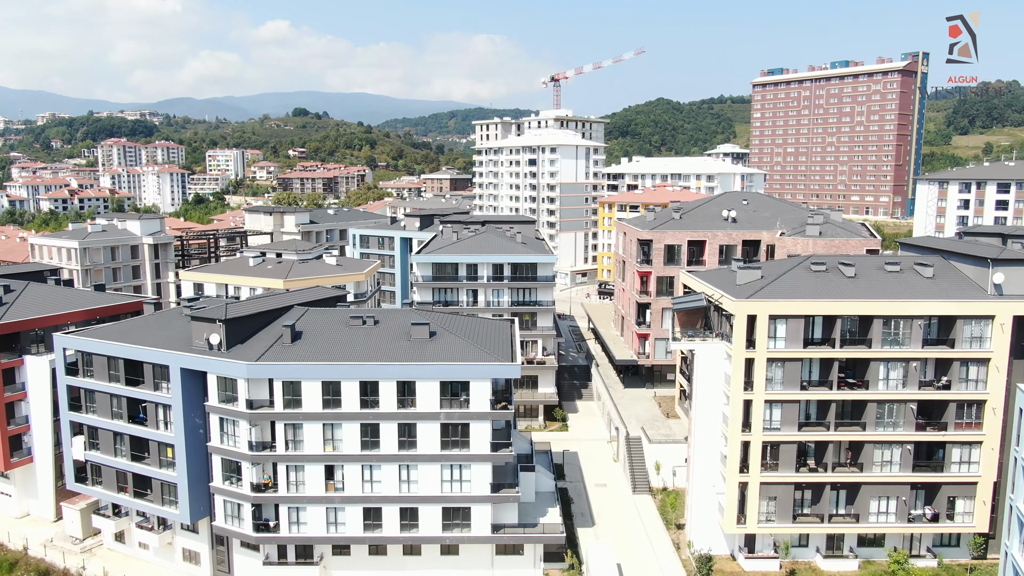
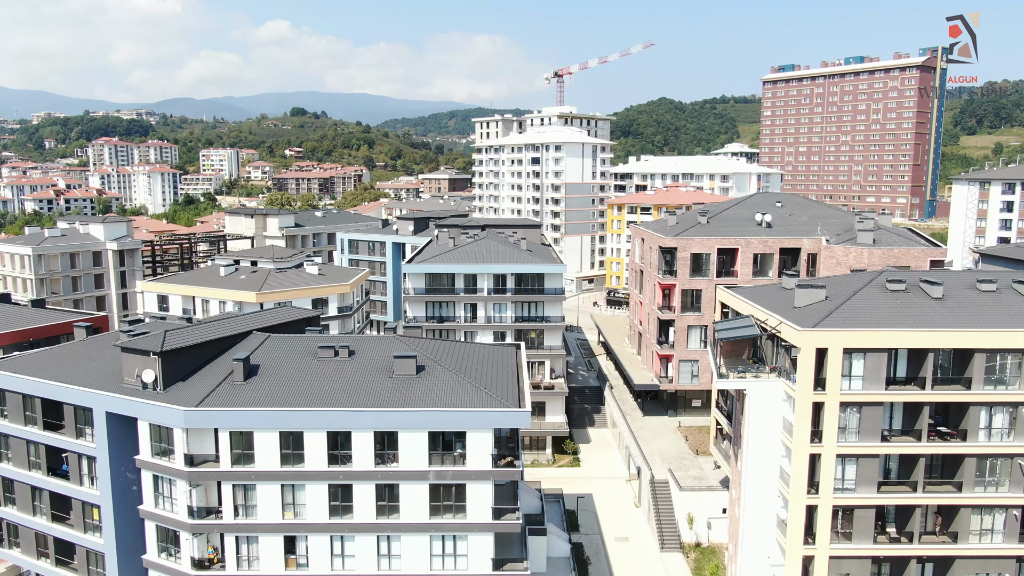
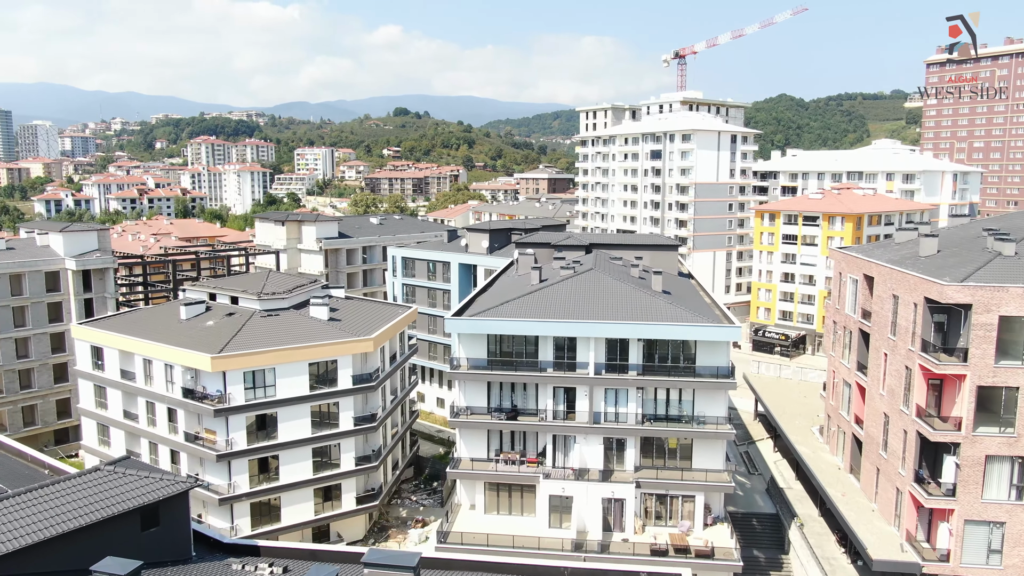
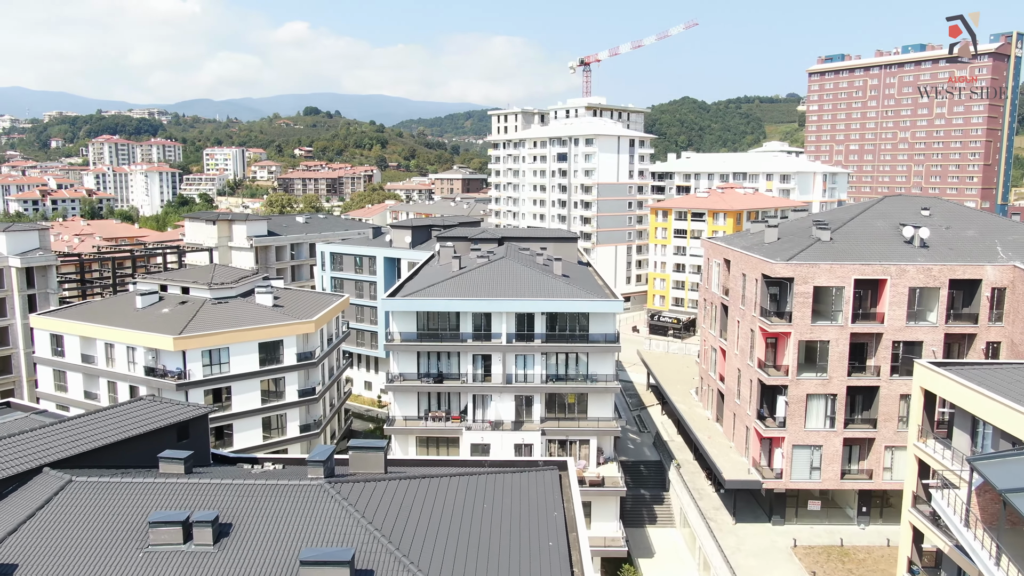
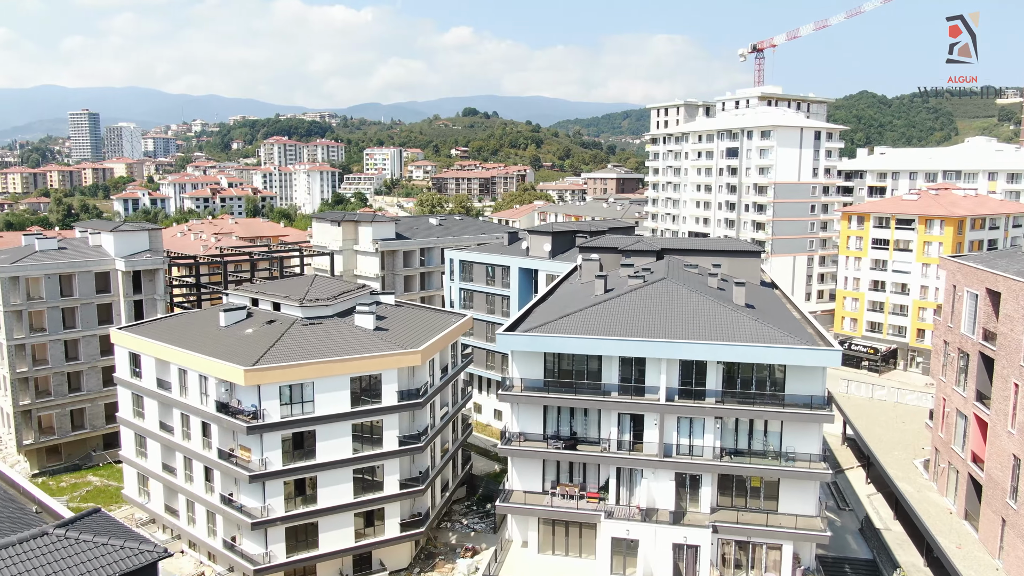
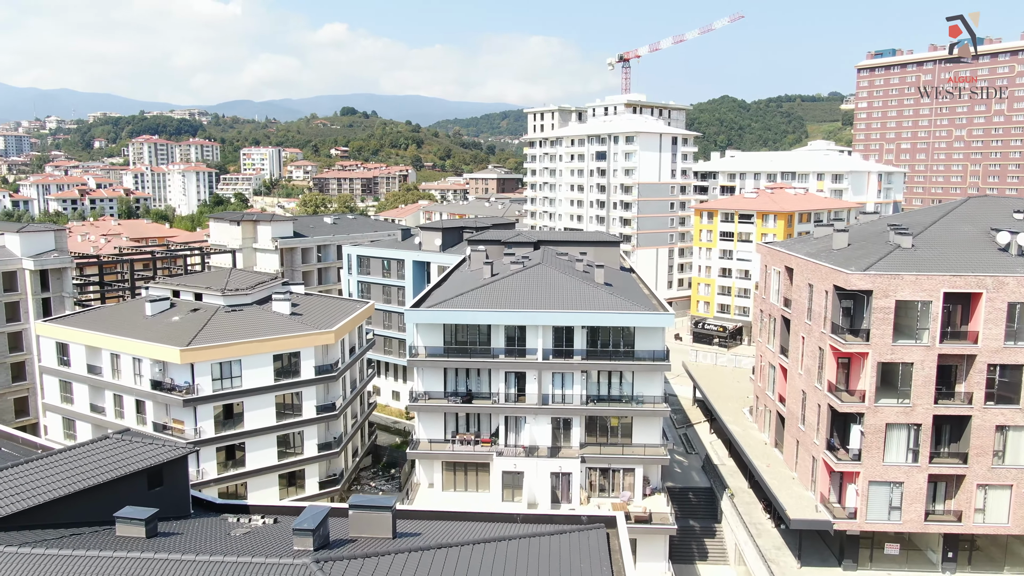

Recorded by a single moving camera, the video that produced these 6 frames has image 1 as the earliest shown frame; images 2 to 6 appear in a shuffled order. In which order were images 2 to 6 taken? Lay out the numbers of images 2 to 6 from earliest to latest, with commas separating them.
2, 4, 6, 3, 5
